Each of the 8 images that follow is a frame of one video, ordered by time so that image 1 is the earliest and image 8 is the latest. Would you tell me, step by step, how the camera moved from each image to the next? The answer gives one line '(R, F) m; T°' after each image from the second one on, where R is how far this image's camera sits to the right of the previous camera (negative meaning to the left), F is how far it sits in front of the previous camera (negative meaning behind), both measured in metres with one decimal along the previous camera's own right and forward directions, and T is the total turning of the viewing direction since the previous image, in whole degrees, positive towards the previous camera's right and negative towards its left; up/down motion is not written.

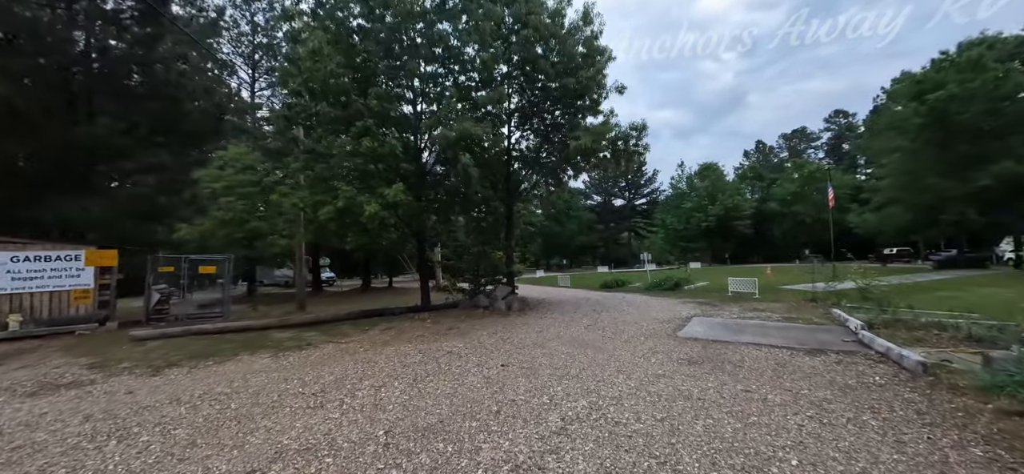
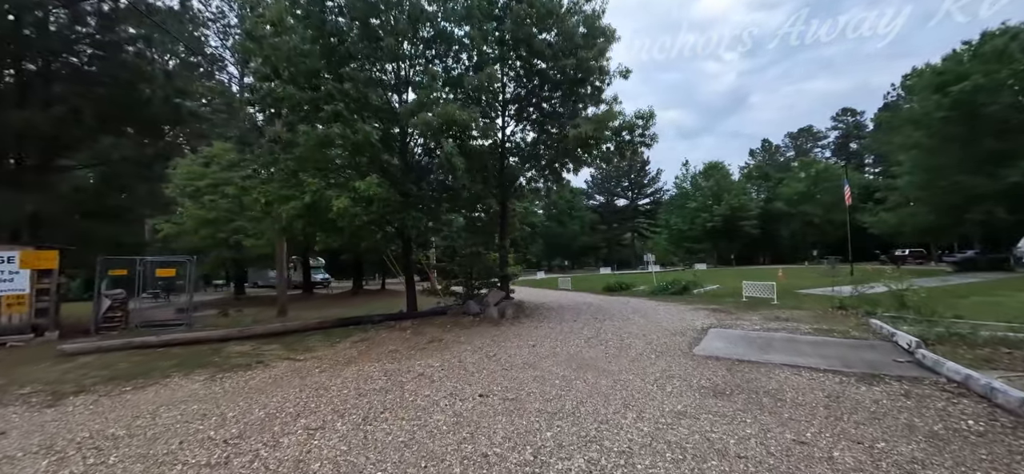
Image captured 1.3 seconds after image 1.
(+0.3, +1.2) m; 0°
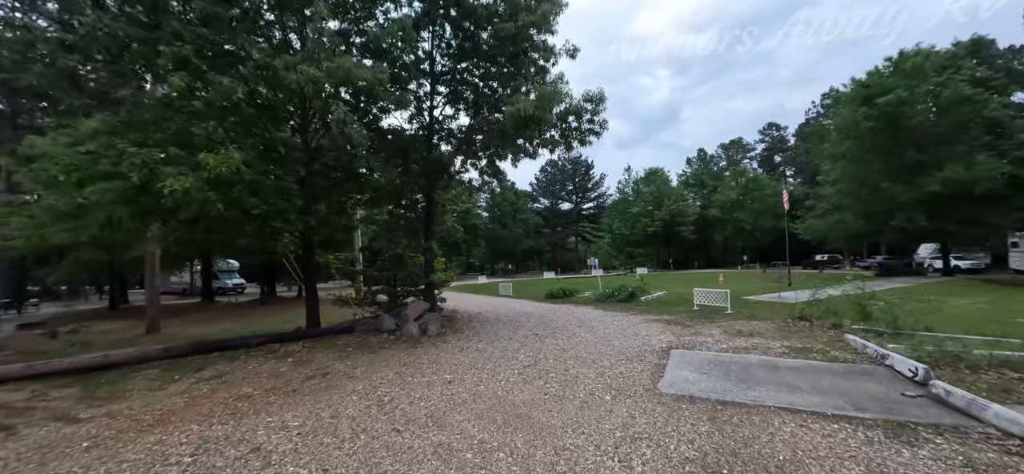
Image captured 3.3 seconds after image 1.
(+0.5, +1.9) m; +7°
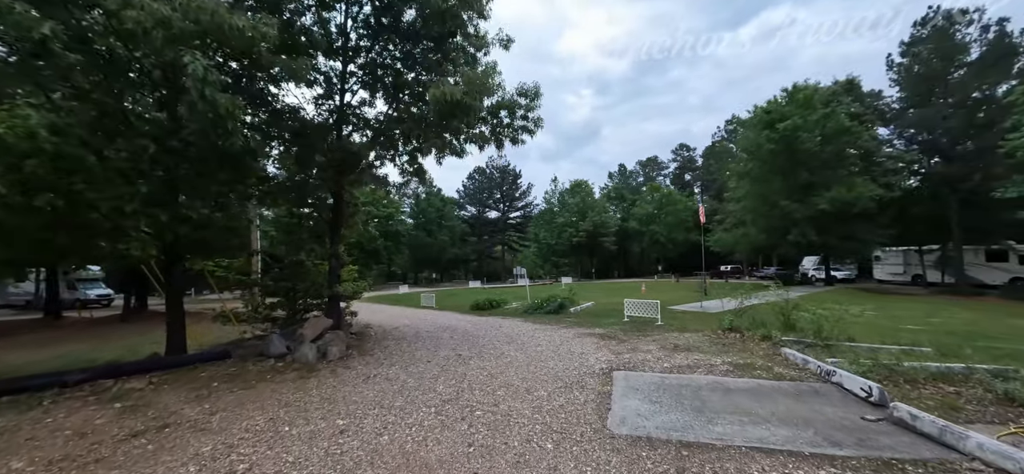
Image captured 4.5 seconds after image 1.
(+0.1, +1.1) m; +10°
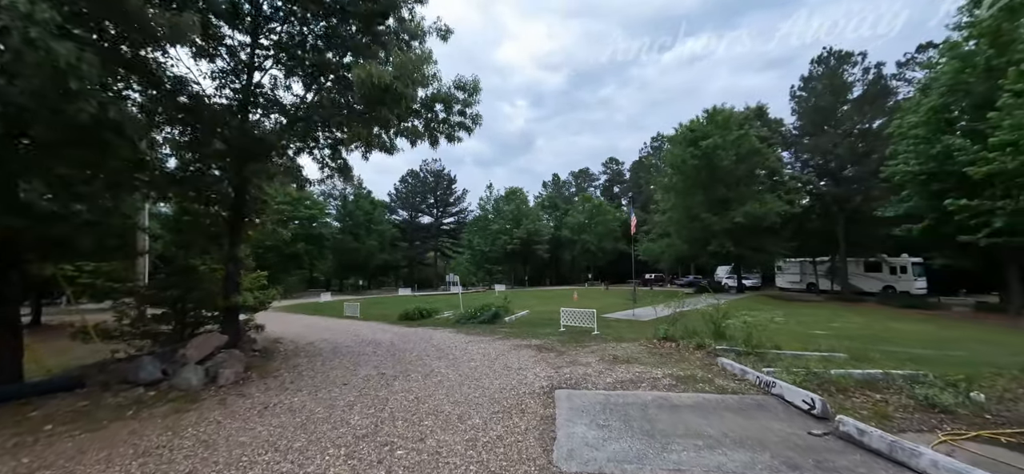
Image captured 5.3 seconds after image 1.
(0.0, +0.6) m; +9°
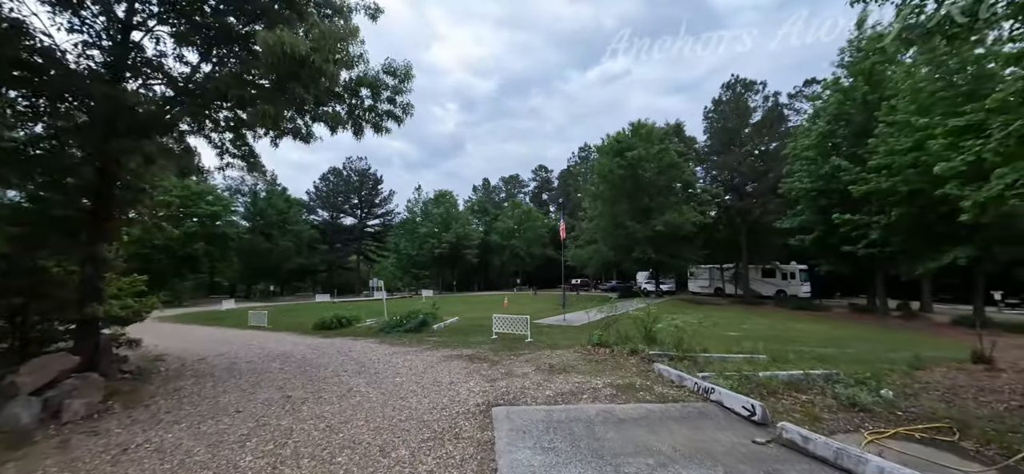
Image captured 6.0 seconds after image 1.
(-0.1, +0.5) m; +10°
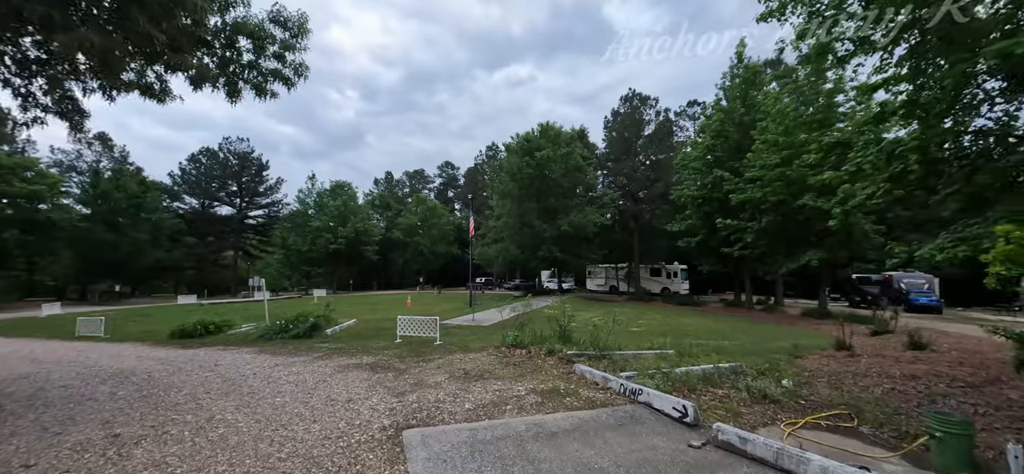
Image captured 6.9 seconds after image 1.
(-0.2, +0.7) m; +13°
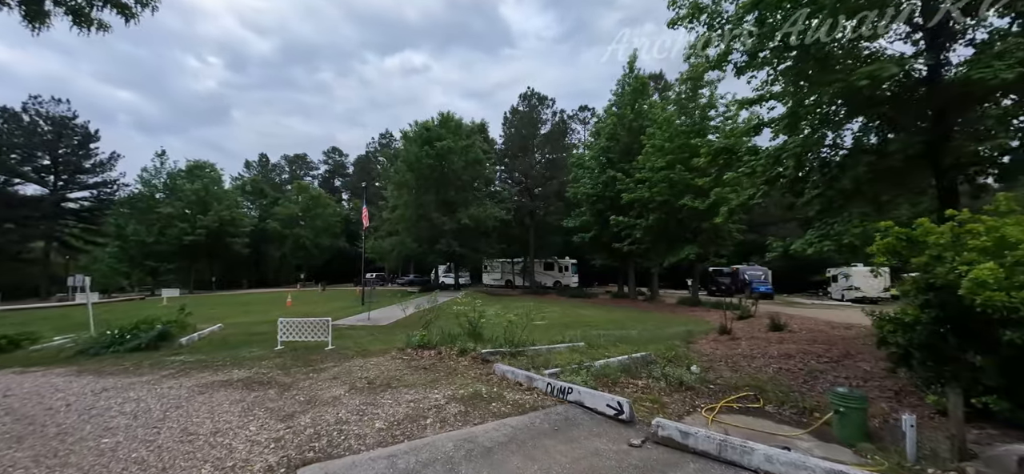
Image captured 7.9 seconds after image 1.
(-0.3, +0.6) m; +15°
